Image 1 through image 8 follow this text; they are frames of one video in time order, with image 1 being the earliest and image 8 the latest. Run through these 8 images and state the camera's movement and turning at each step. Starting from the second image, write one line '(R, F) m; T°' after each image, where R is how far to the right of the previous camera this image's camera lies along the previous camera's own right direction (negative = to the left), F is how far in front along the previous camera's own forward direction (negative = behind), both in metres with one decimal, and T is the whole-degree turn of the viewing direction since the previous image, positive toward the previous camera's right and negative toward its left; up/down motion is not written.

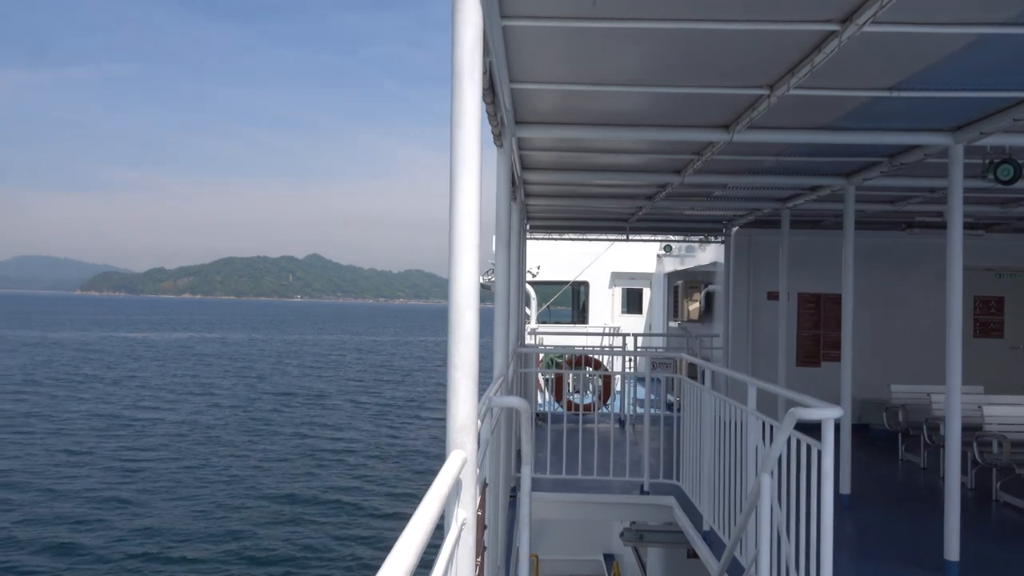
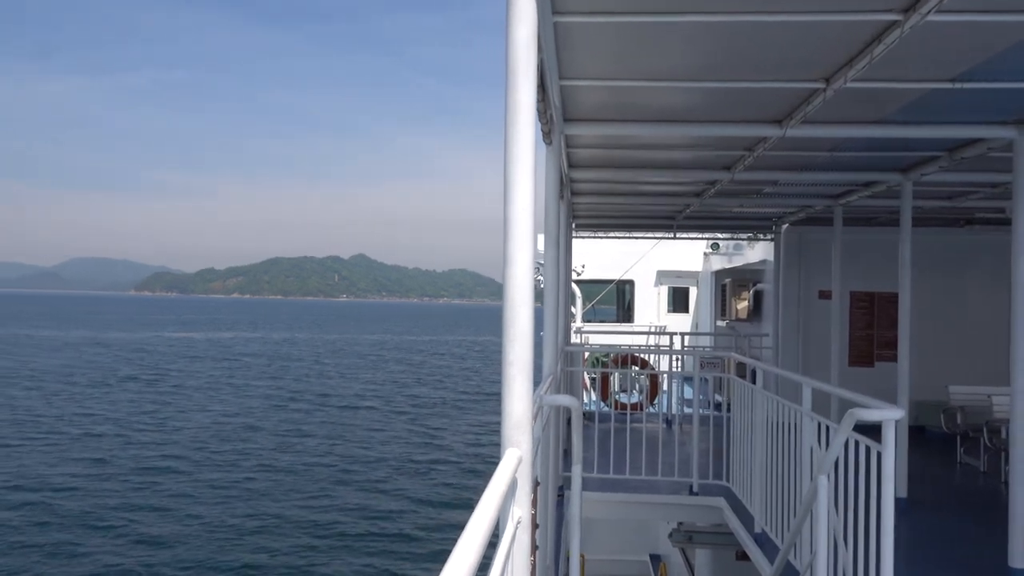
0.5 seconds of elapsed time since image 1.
(-0.1, 0.0) m; -2°
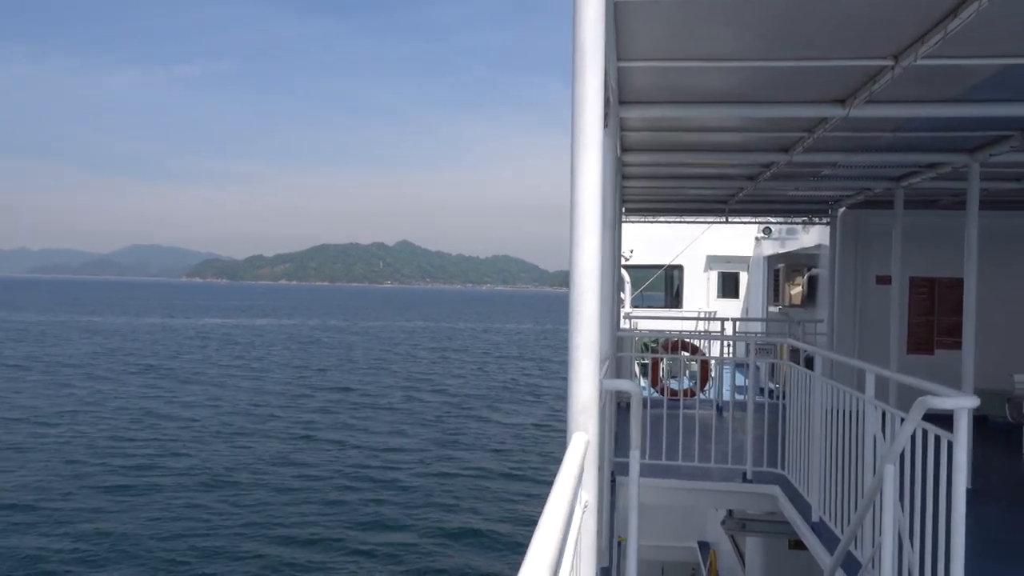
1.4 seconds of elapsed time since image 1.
(-0.2, +0.1) m; -2°
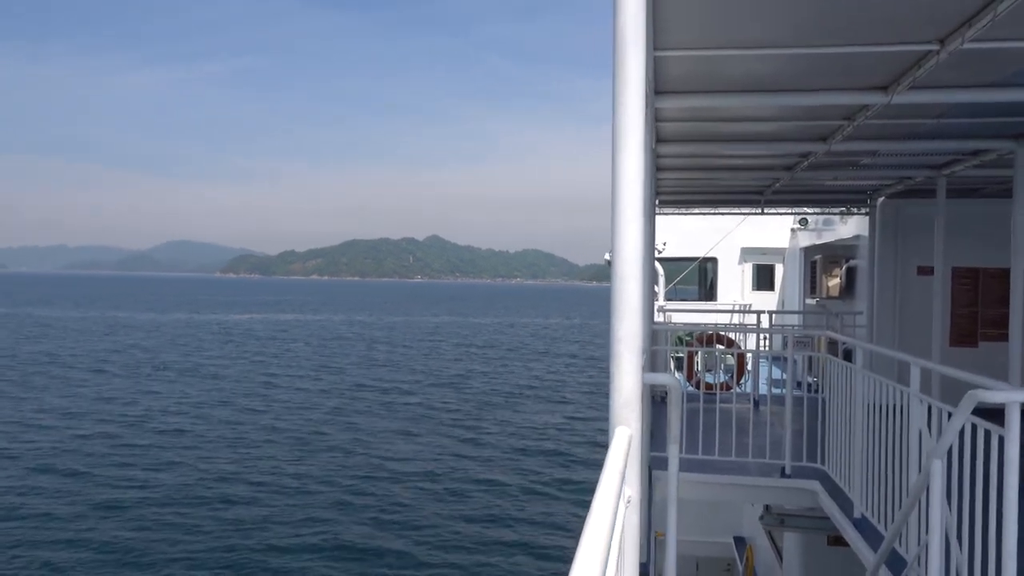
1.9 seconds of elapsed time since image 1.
(-0.1, +0.1) m; -1°
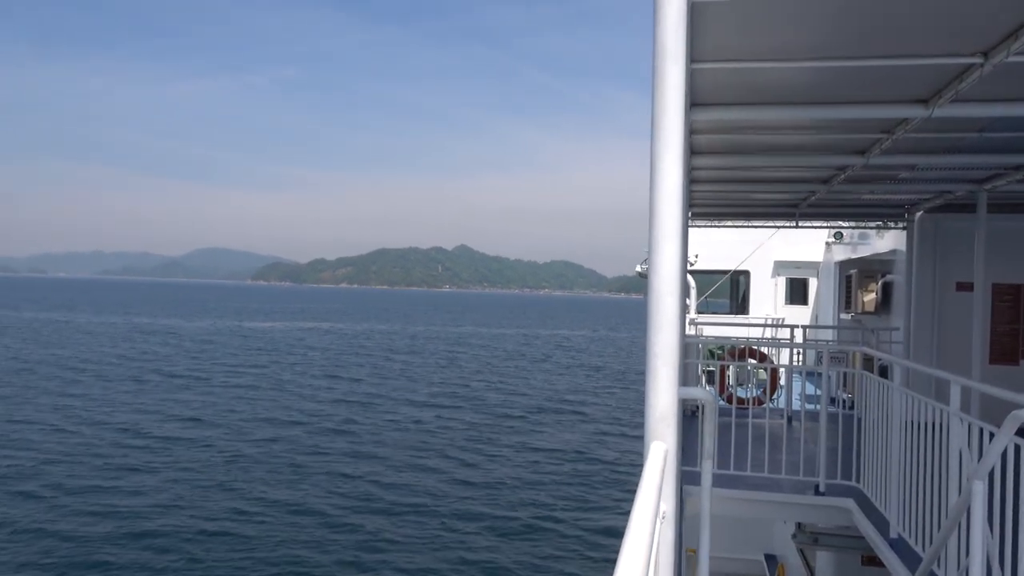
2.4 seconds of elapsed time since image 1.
(-0.1, 0.0) m; -2°
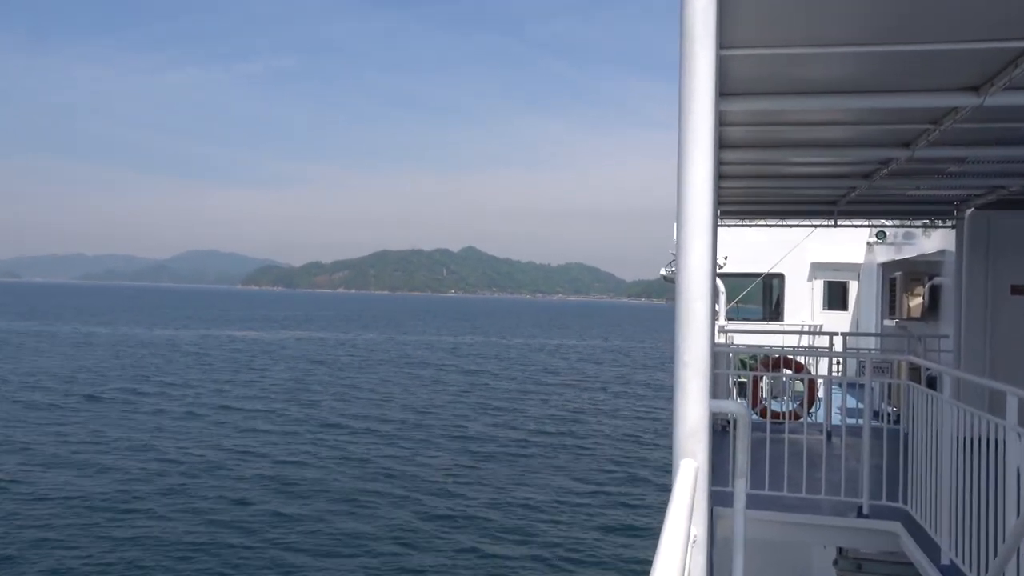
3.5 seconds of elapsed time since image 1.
(+0.1, +0.5) m; -2°
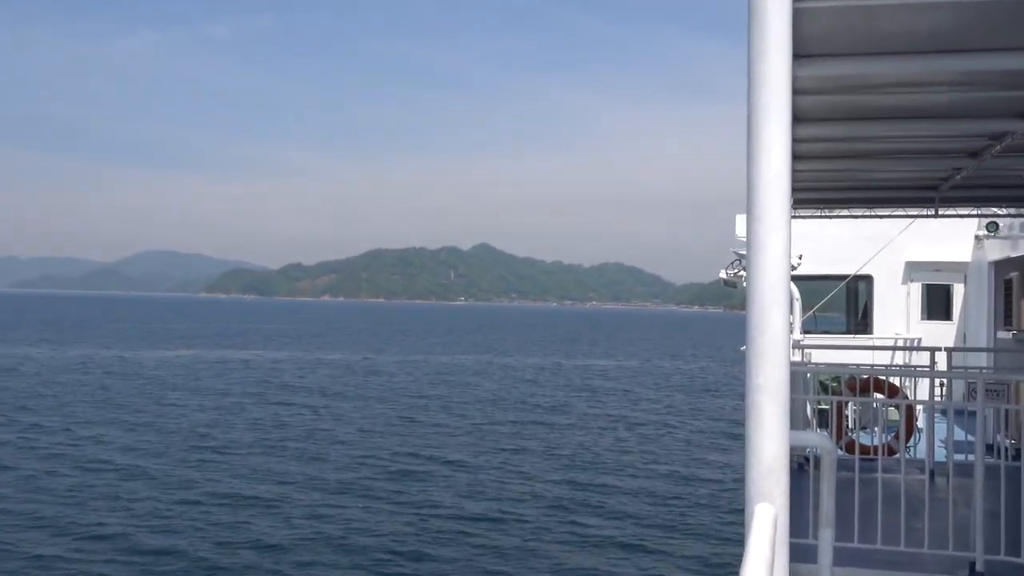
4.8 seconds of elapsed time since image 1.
(+0.2, +1.0) m; -4°
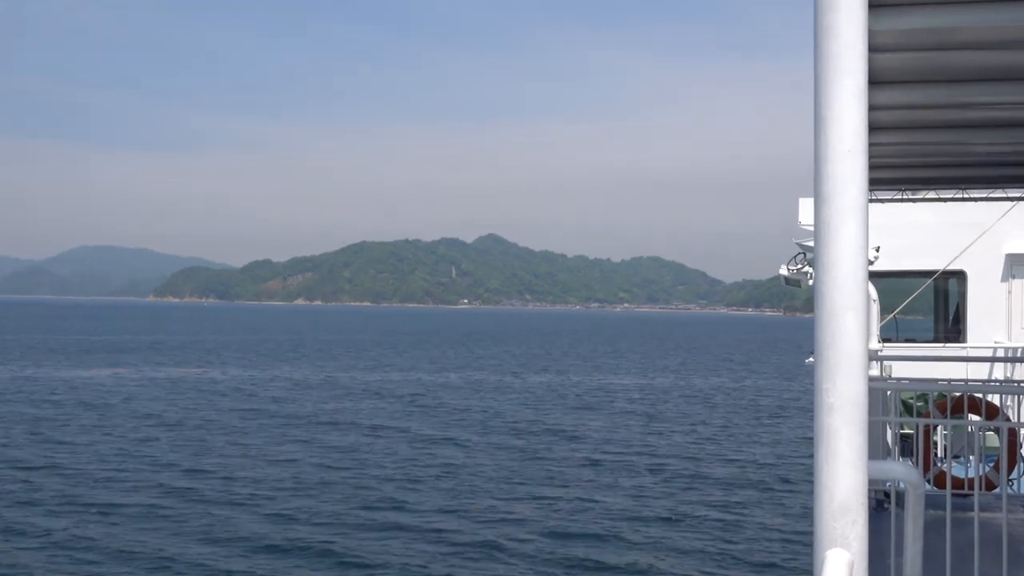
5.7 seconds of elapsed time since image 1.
(+0.2, +0.7) m; -4°
